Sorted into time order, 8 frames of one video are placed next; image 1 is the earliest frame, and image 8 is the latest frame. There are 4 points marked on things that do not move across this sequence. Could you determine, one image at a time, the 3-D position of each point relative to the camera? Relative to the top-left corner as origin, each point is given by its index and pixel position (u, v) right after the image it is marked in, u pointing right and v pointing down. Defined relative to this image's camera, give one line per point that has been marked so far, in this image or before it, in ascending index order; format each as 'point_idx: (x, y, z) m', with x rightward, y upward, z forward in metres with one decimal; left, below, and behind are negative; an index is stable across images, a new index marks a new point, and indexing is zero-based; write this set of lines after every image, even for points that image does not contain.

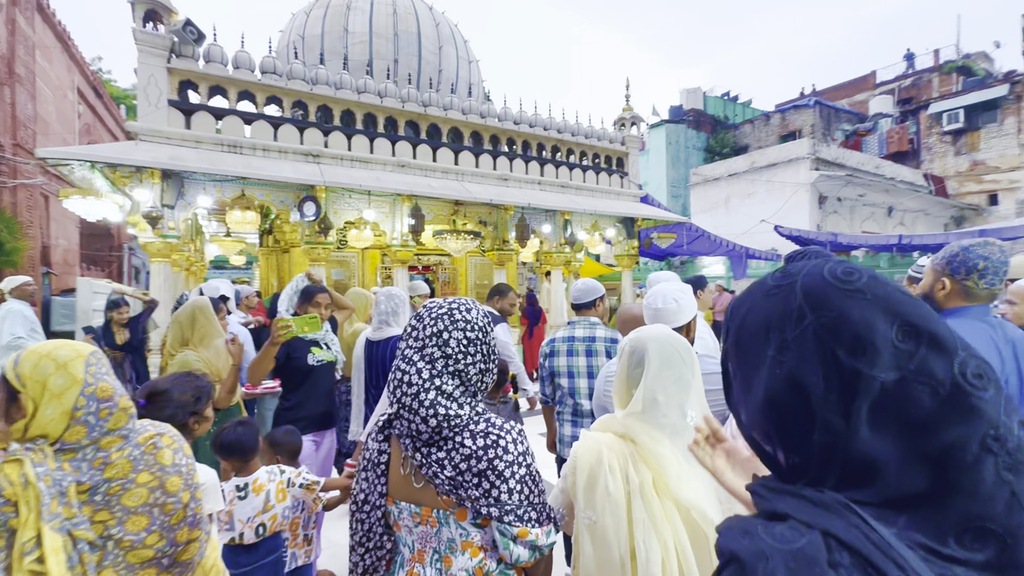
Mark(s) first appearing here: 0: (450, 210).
0: (-1.4, +1.8, +11.2) m
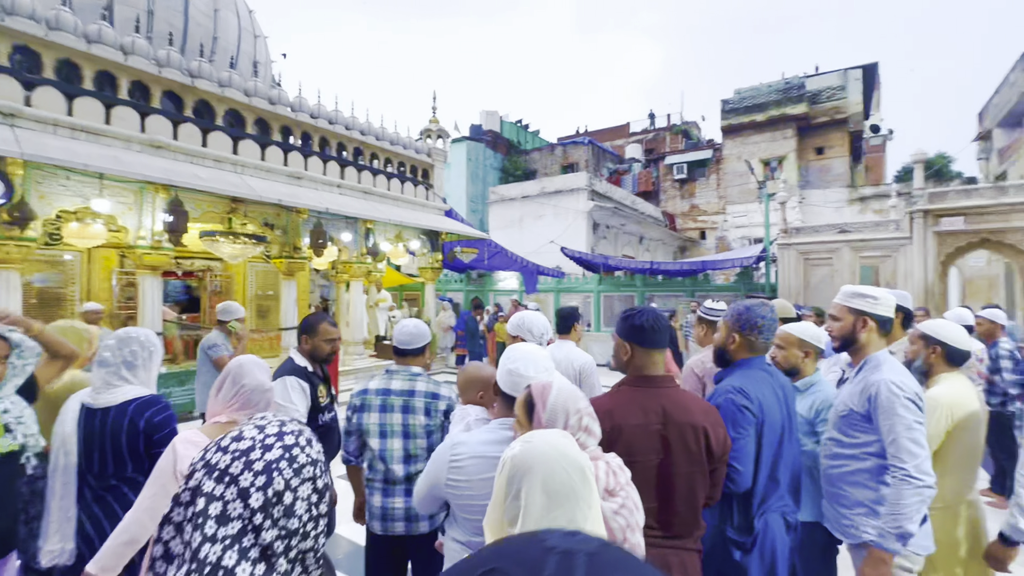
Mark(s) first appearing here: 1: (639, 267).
0: (-5.6, +1.6, +9.3) m
1: (+3.9, +0.7, +14.5) m
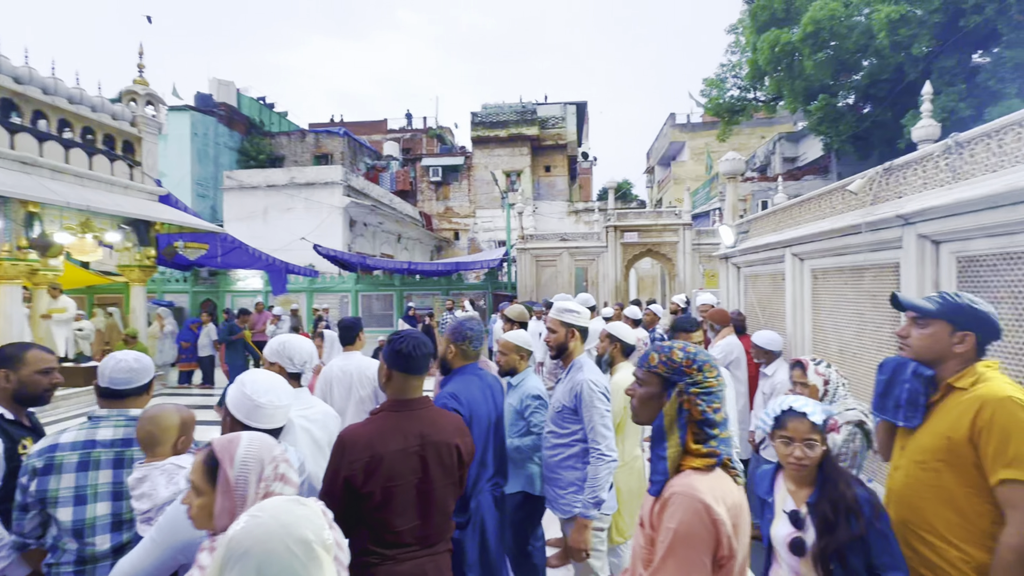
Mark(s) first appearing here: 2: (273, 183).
0: (-9.4, +1.4, +5.6) m
1: (-3.5, +0.7, +14.6) m
2: (-8.6, +3.8, +17.1) m
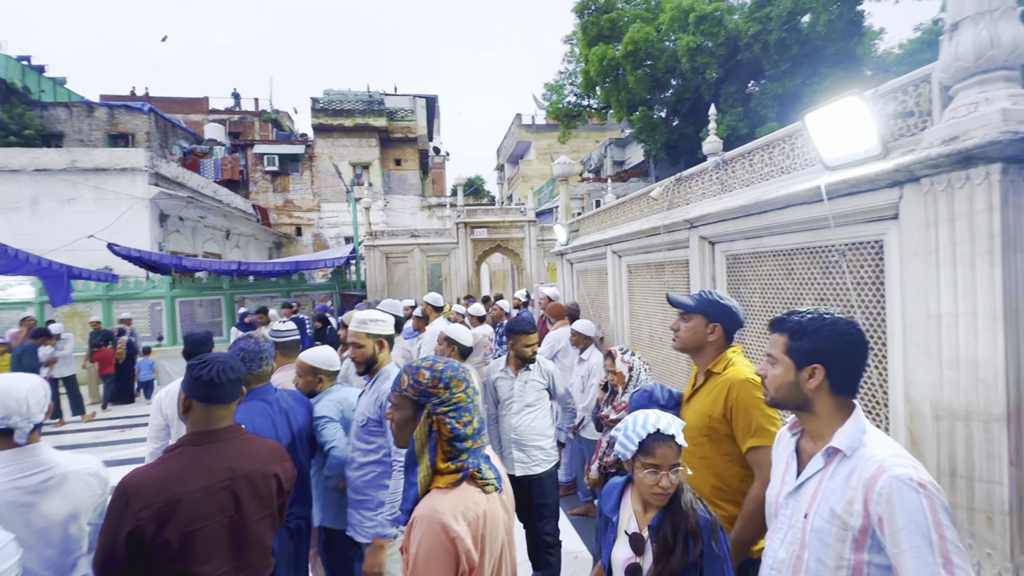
0: (-10.9, +1.0, +2.5) m
1: (-7.8, +0.6, +12.9) m
2: (-13.5, +3.5, +13.7) m
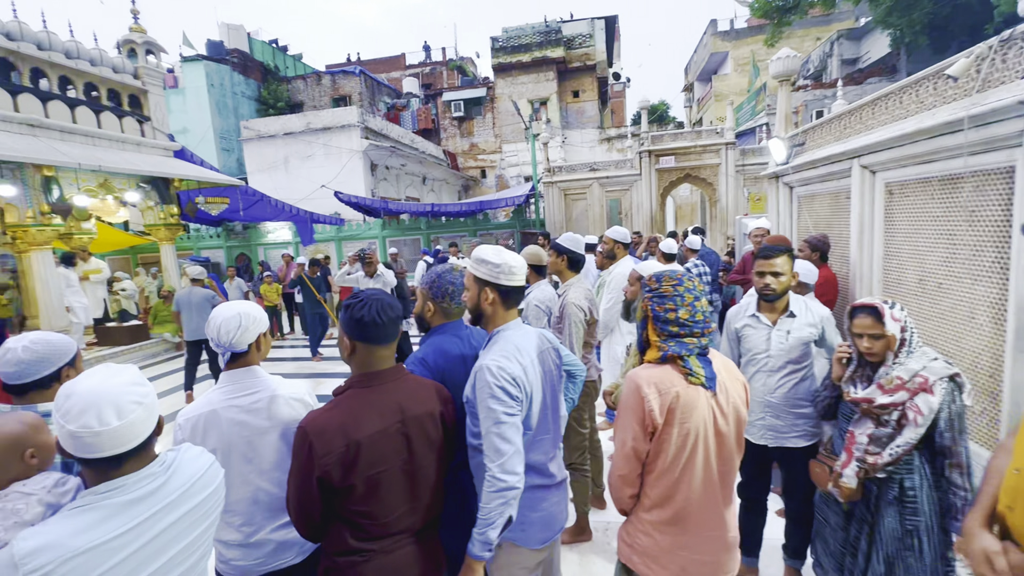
0: (-9.3, +1.6, +5.5) m
1: (-2.7, +2.3, +14.1) m
2: (-7.8, +5.5, +16.6) m
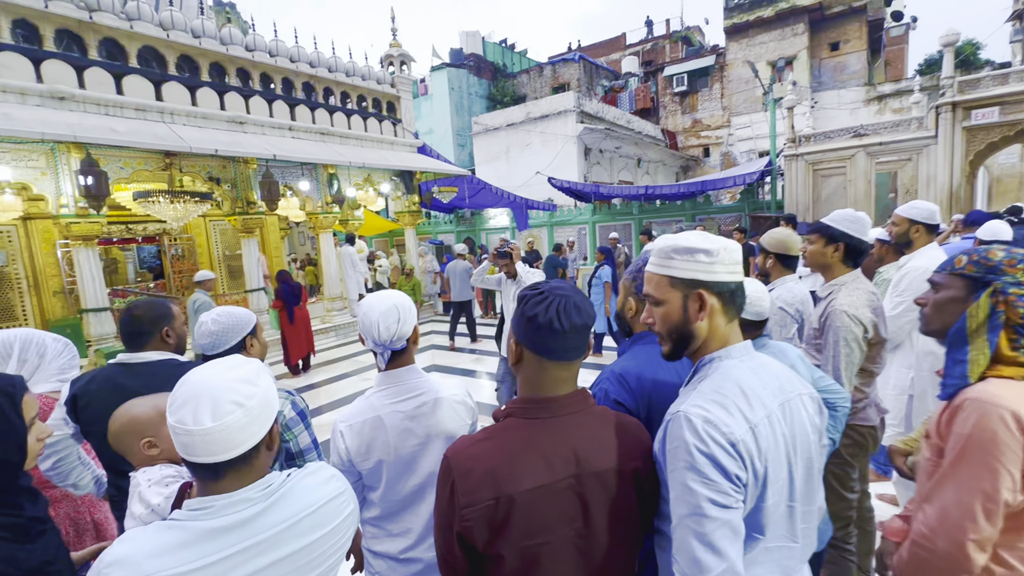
0: (-6.2, +2.2, +8.3) m
1: (+3.4, +2.7, +13.3) m
2: (0.0, +6.2, +17.5) m
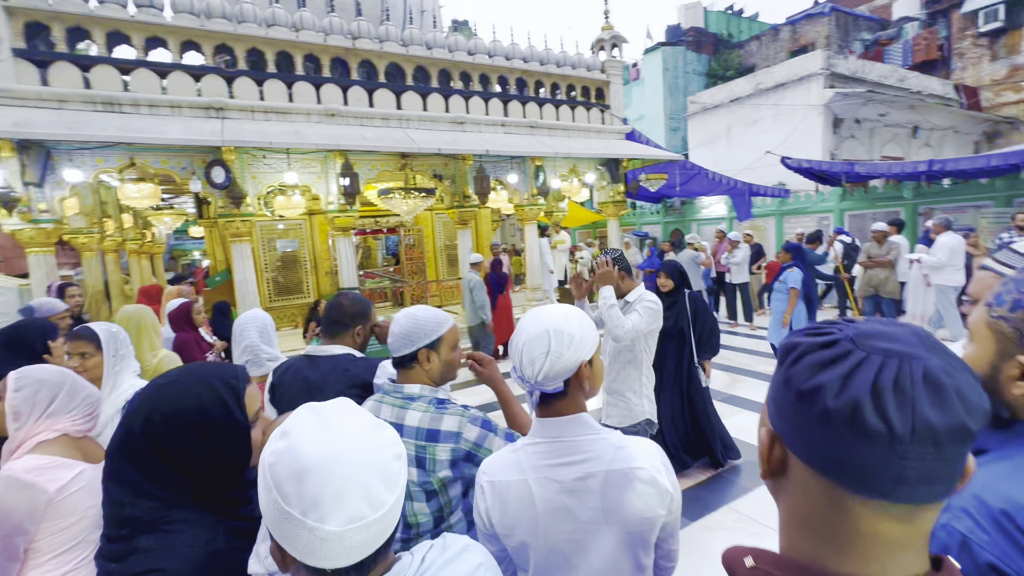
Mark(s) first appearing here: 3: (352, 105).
0: (-2.3, +2.5, +9.5) m
1: (+8.5, +2.5, +10.2) m
2: (+7.3, +6.2, +15.3) m
3: (-3.0, +3.5, +9.0) m
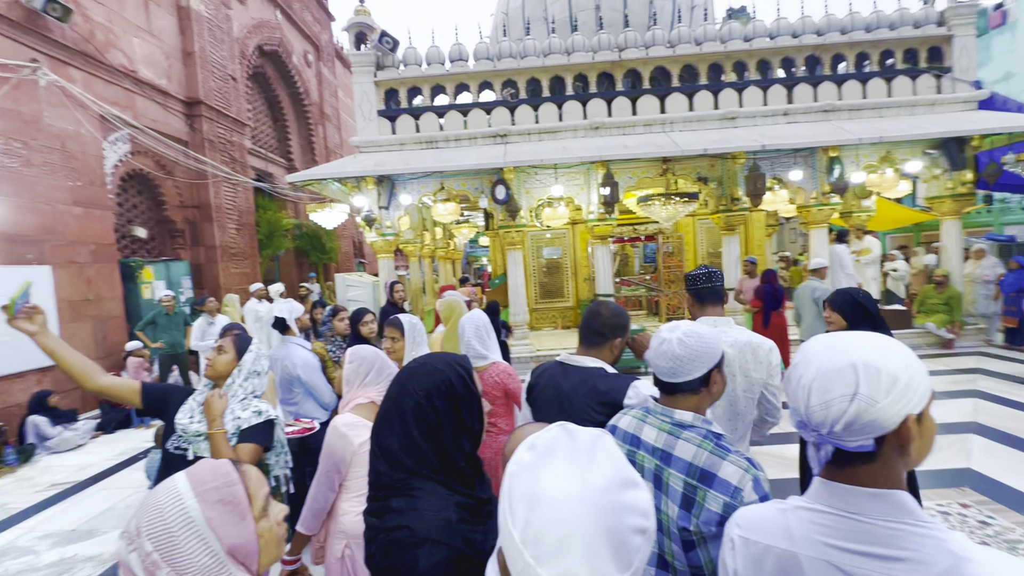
0: (+2.9, +2.3, +9.3) m
1: (+12.5, +1.9, +4.3) m
2: (+14.2, +5.5, +9.4) m
3: (+2.0, +3.3, +9.2) m
